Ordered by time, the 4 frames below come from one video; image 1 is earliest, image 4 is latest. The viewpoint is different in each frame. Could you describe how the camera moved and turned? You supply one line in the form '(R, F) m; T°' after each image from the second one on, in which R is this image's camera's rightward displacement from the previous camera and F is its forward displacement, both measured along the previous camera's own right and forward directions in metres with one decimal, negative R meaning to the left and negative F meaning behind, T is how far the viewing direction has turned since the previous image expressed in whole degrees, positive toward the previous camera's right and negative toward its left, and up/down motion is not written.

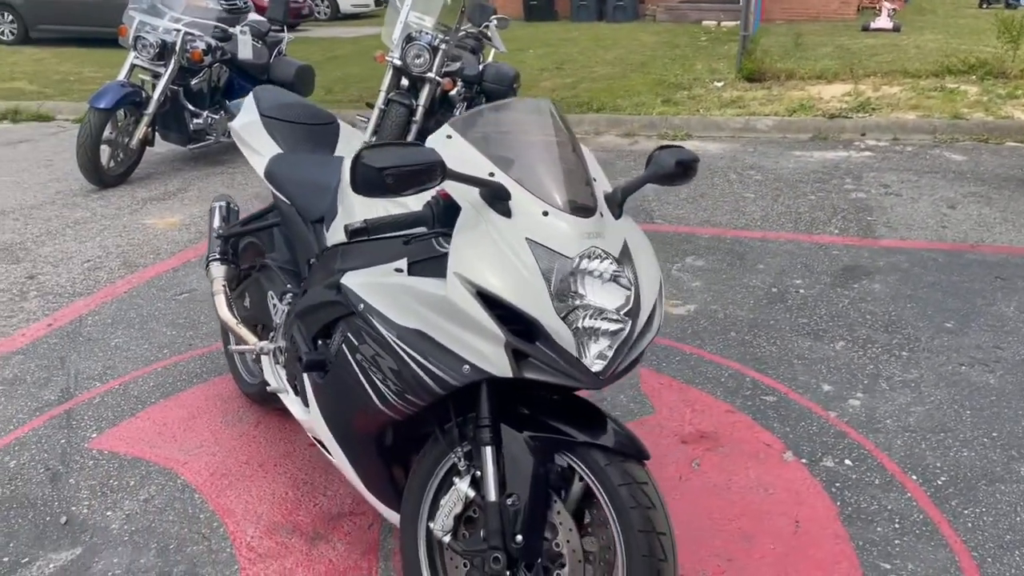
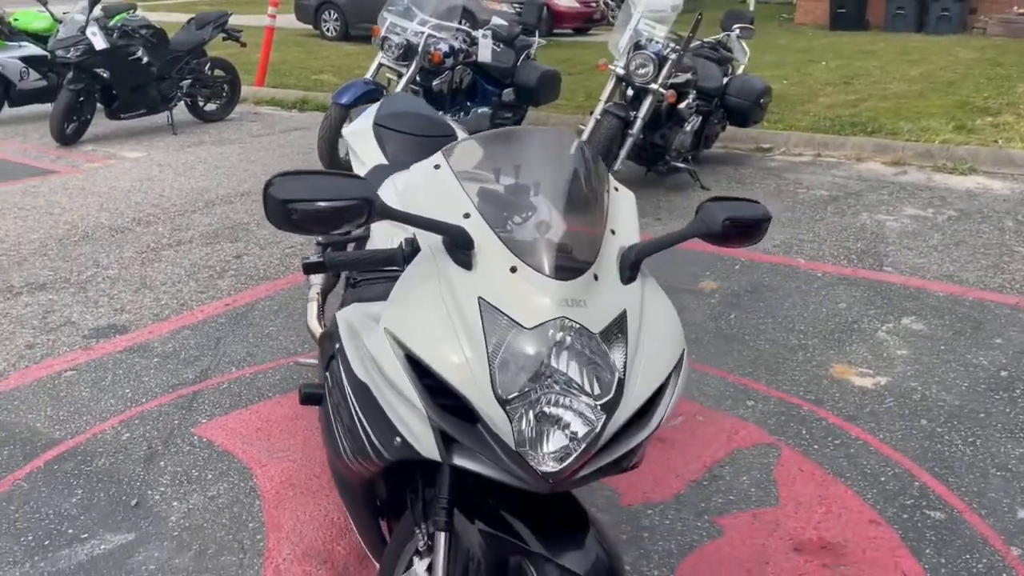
(+0.7, +0.5) m; -18°
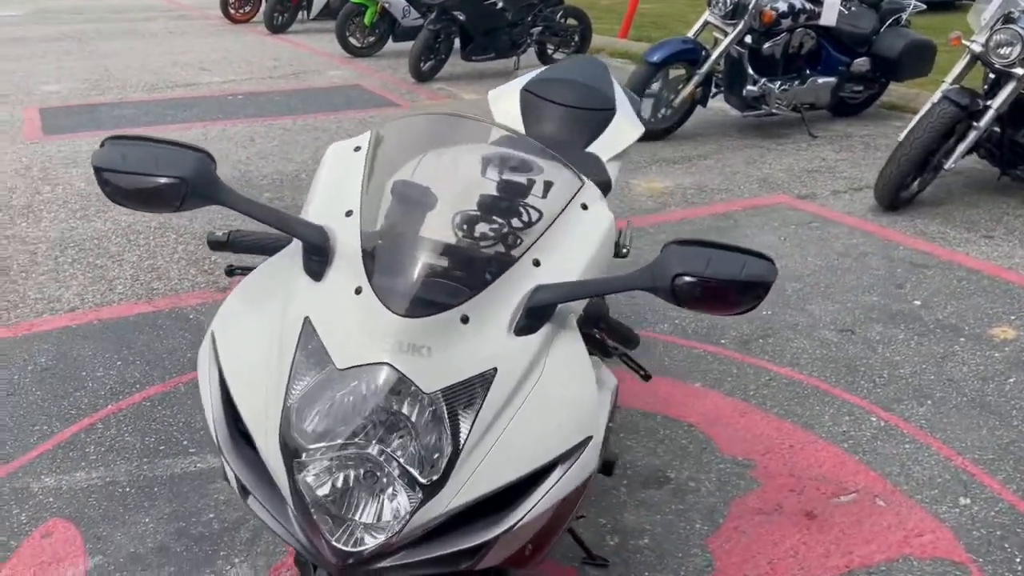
(+0.8, +0.6) m; -24°
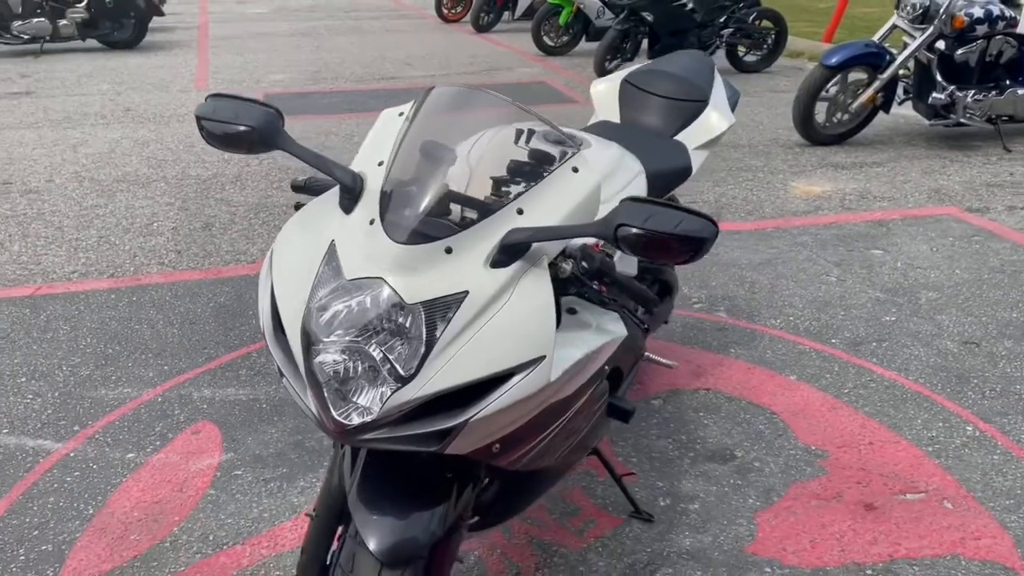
(+0.4, -0.3) m; -13°
